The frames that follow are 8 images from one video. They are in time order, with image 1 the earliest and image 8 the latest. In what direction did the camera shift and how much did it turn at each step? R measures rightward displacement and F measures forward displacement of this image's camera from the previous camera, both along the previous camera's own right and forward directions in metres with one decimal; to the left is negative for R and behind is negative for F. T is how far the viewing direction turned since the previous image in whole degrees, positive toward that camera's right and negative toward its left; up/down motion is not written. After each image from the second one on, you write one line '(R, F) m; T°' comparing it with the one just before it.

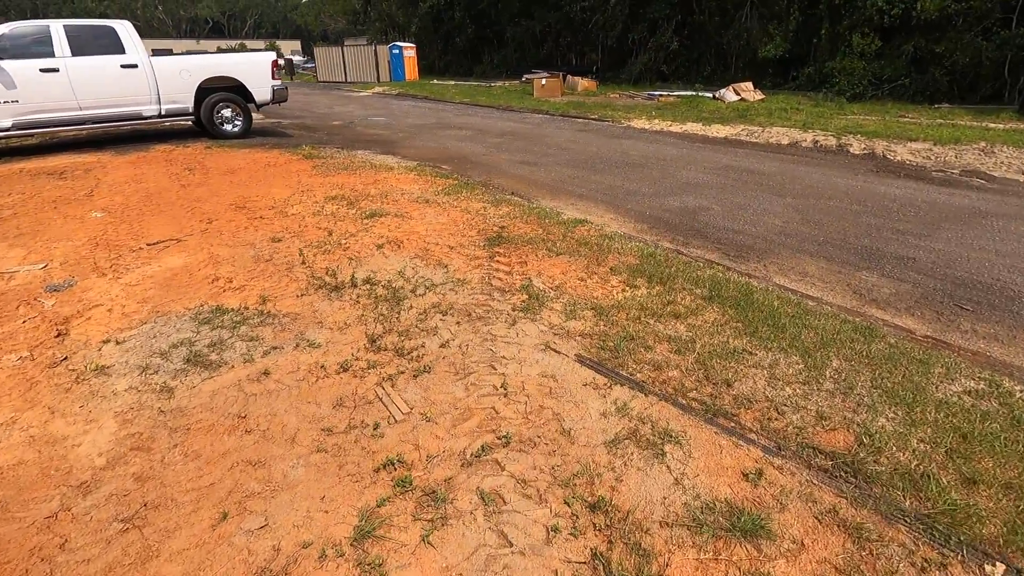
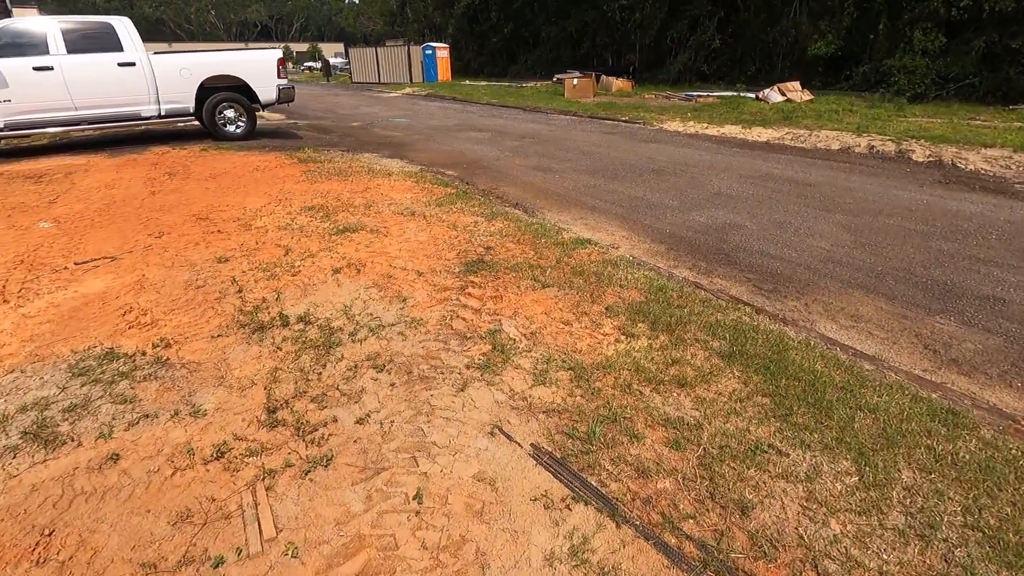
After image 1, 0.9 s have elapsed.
(+0.4, +0.8) m; -4°
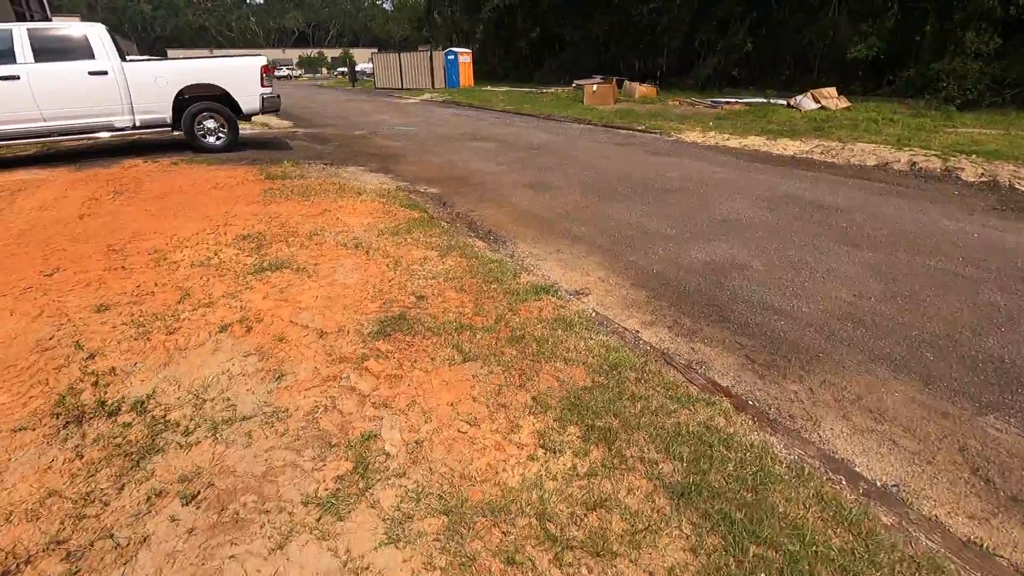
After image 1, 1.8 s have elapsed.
(+0.6, +0.8) m; -3°
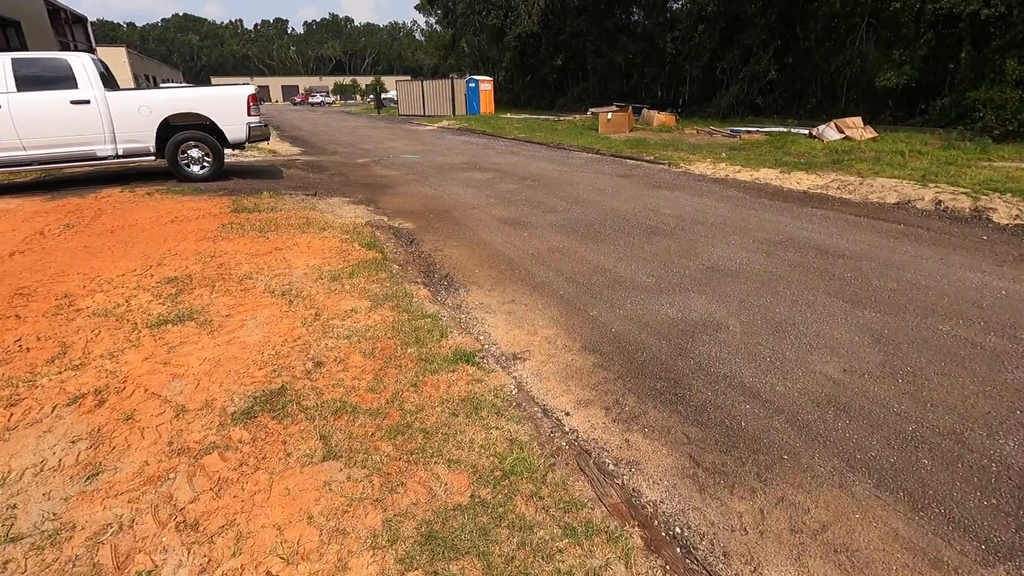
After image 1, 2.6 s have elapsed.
(+0.7, +0.6) m; -3°
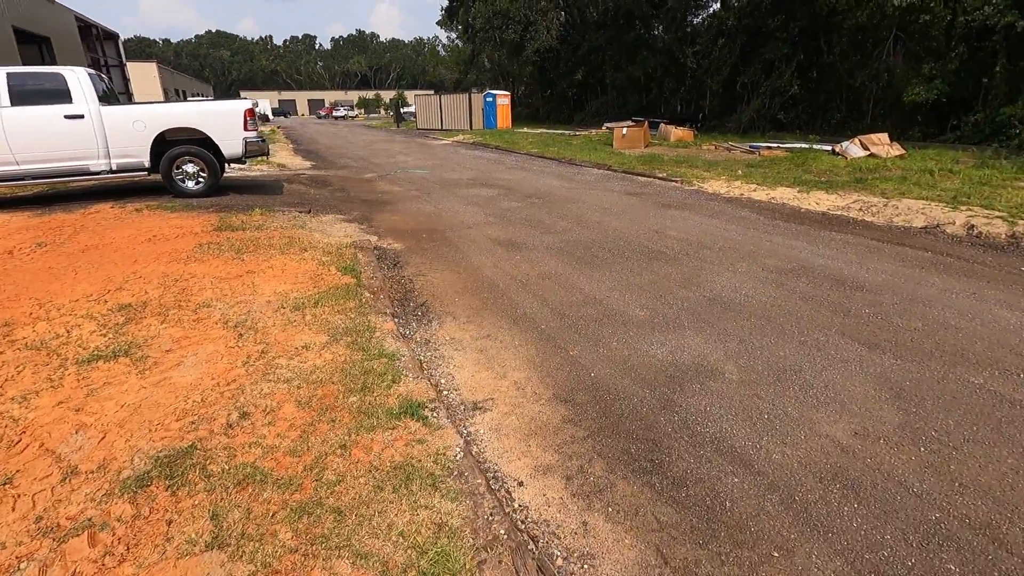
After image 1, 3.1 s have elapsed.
(+0.3, +0.4) m; -2°
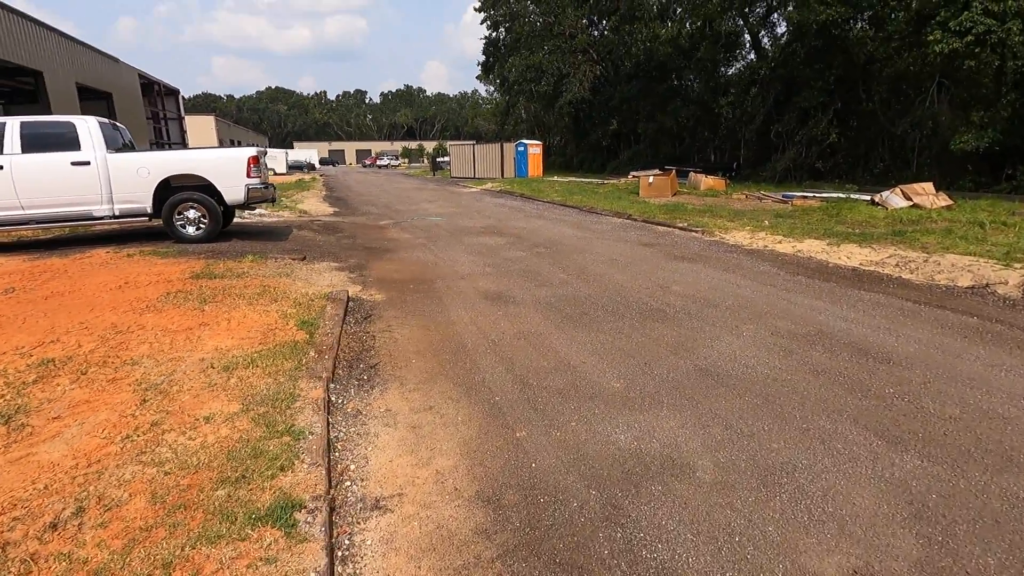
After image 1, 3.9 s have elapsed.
(+0.6, +0.5) m; -4°
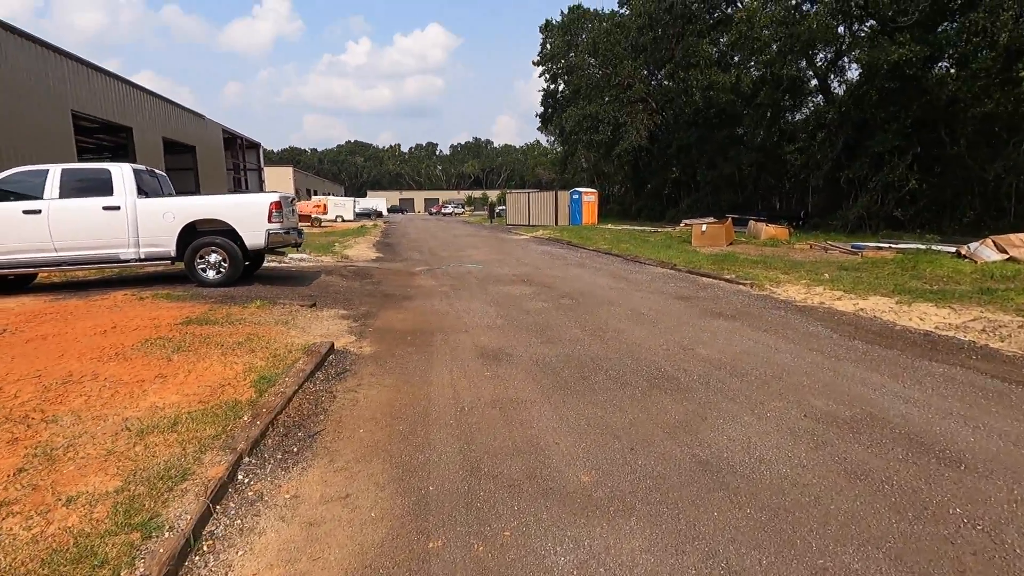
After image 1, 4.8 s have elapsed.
(+0.7, +0.7) m; -7°
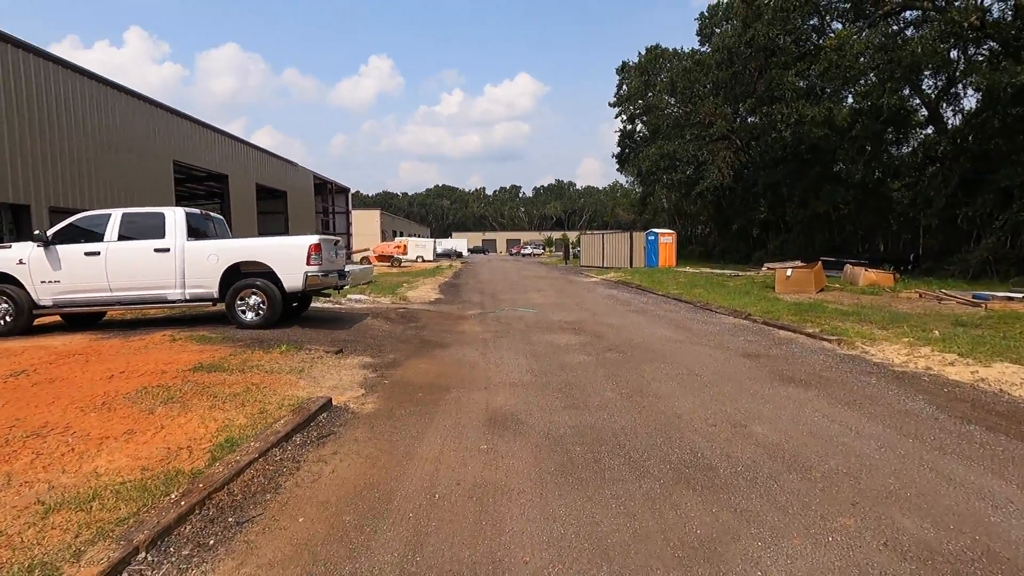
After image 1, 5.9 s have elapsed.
(+0.6, +0.8) m; -9°
